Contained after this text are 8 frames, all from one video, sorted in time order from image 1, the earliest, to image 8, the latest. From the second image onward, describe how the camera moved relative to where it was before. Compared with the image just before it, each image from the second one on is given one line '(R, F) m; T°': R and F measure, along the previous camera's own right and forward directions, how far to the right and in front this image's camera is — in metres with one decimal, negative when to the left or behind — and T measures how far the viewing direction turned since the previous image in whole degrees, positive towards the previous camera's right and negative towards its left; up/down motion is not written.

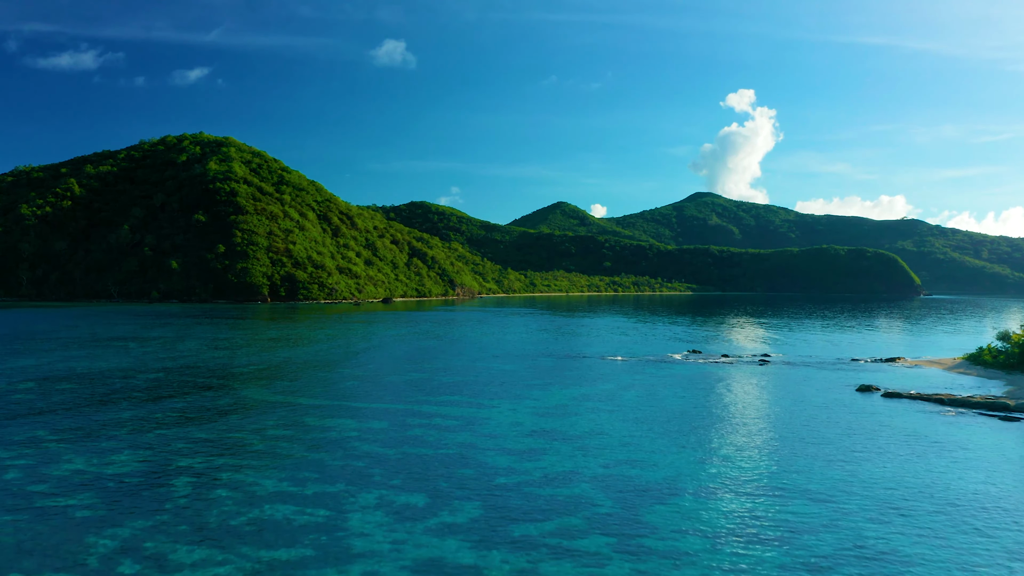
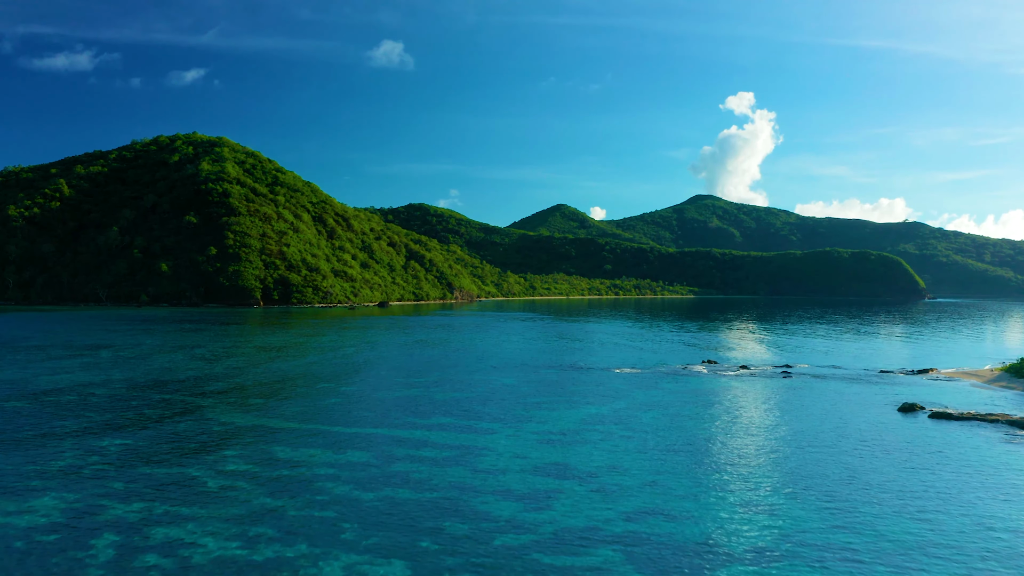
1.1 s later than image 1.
(-0.2, +3.7) m; 0°
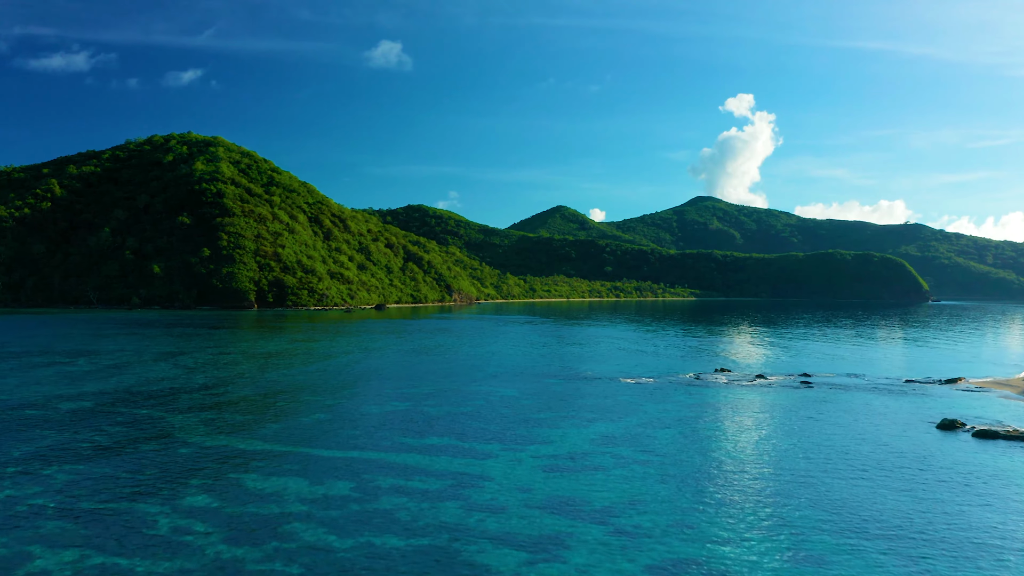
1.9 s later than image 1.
(-0.1, +2.8) m; 0°
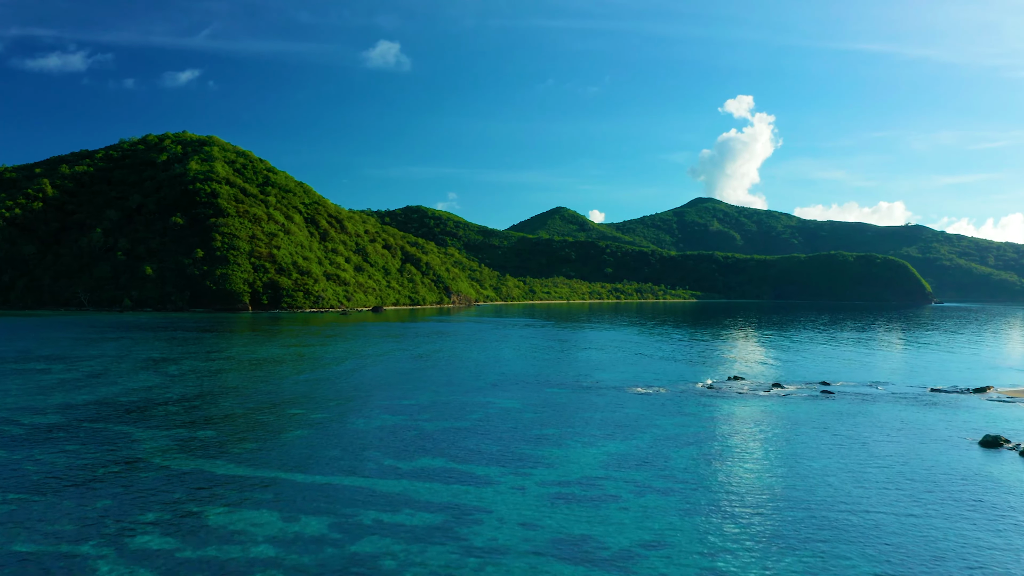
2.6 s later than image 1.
(-0.1, +2.5) m; 0°
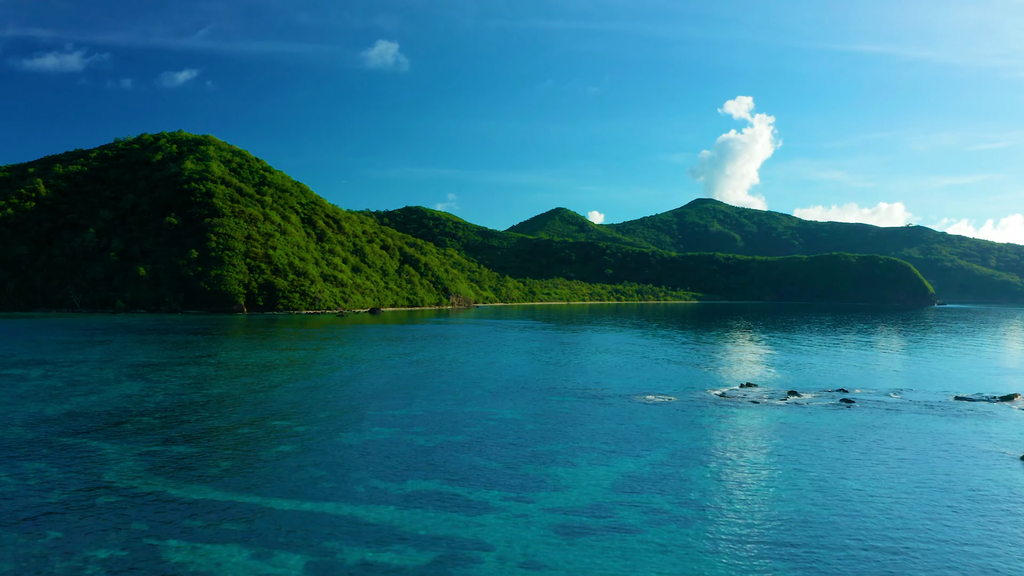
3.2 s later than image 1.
(-0.1, +2.1) m; 0°
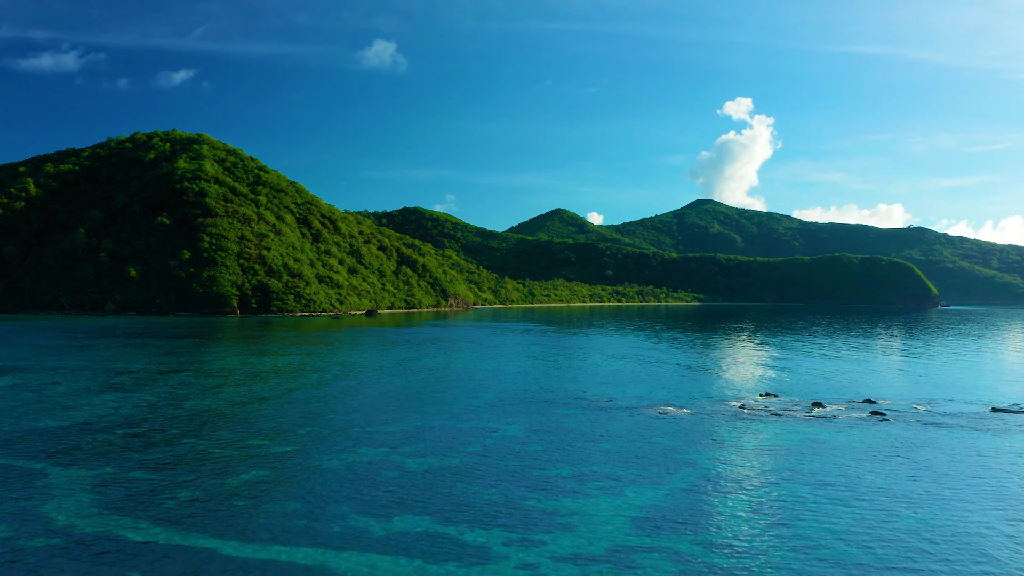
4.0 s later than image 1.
(-0.1, +2.8) m; 0°
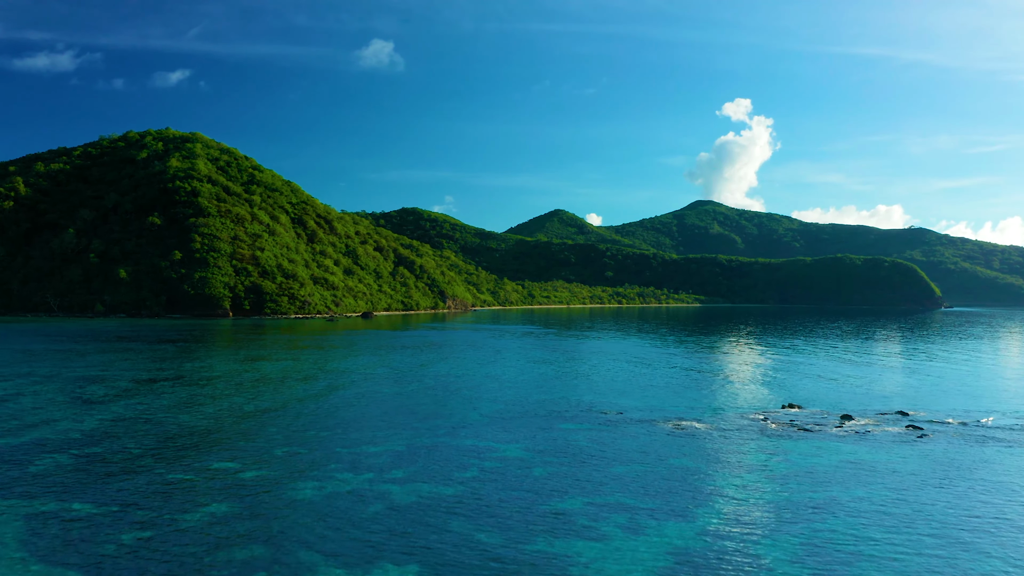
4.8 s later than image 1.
(-0.1, +2.9) m; 0°
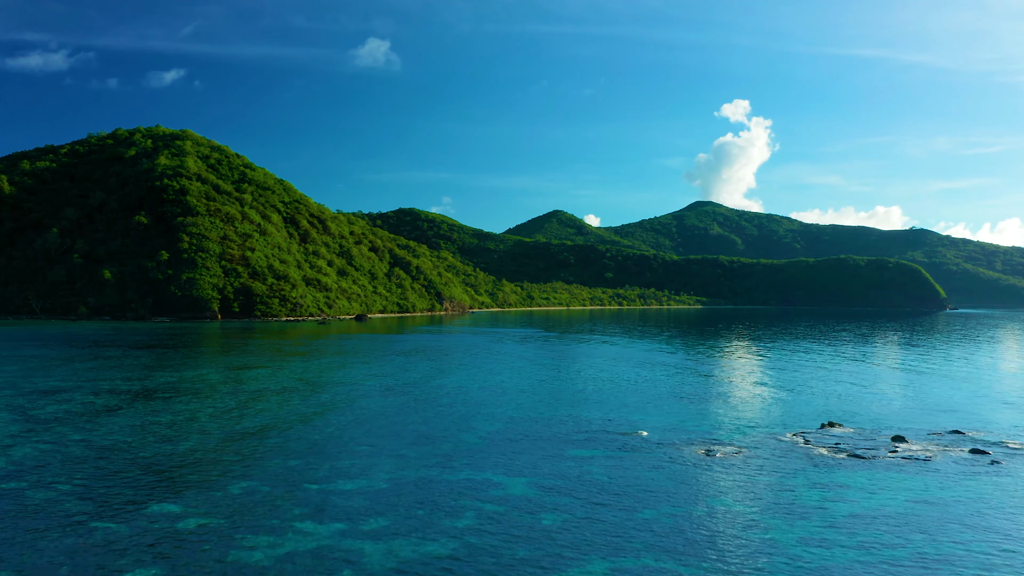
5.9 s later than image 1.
(-0.2, +4.0) m; 0°
